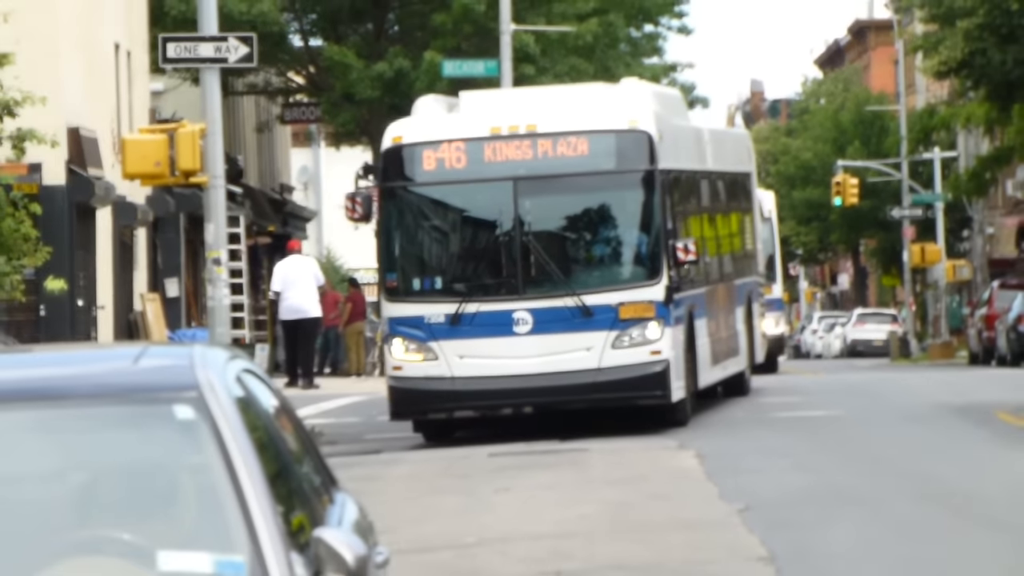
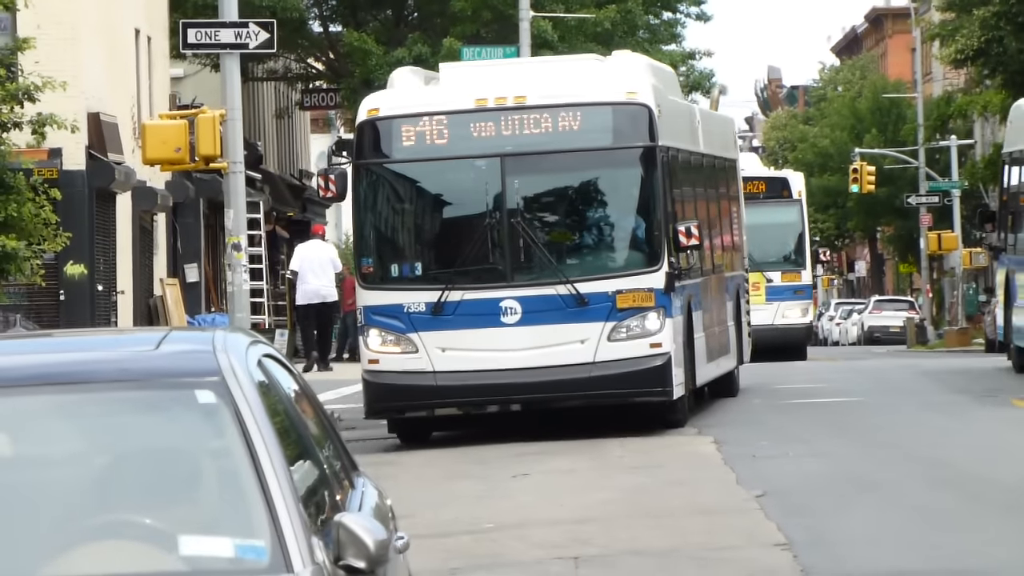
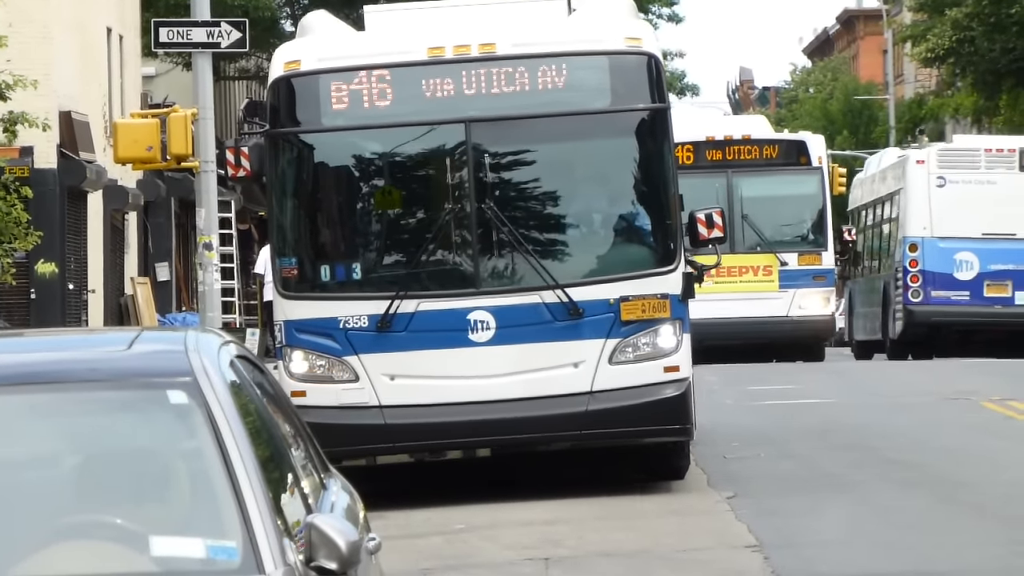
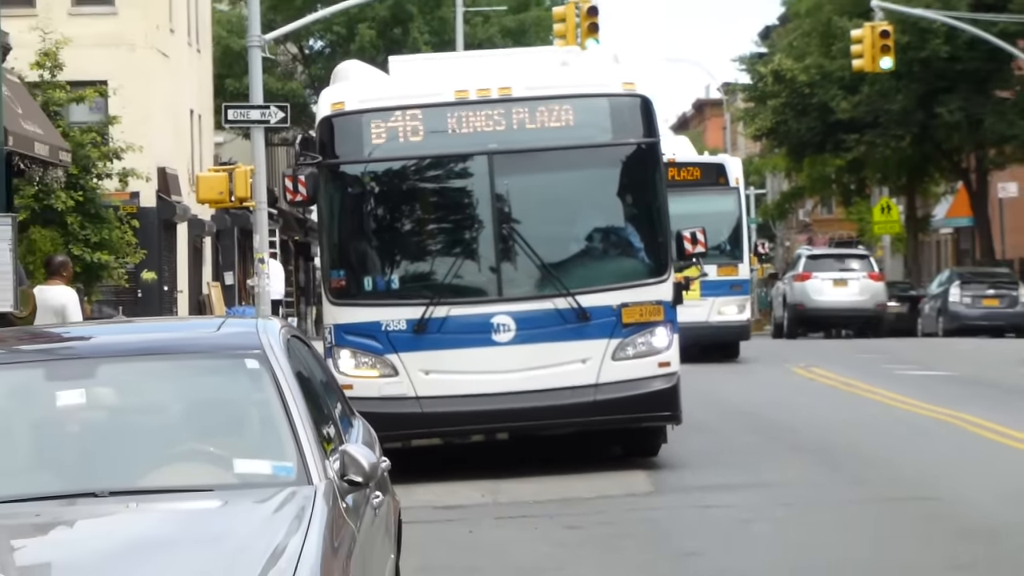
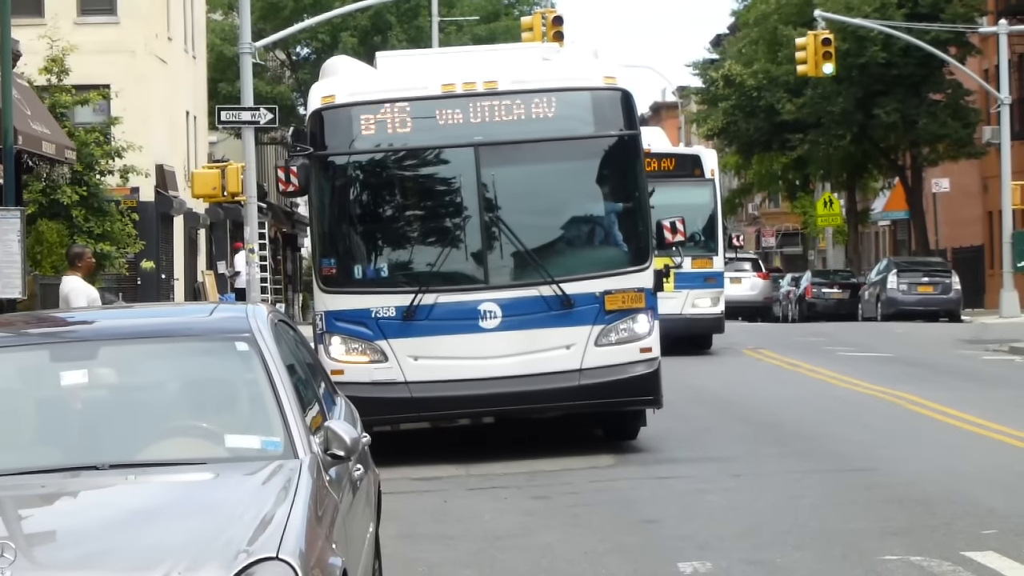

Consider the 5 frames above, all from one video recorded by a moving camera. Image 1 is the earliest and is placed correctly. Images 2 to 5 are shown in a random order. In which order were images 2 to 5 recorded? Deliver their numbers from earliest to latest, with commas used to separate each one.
2, 3, 4, 5
